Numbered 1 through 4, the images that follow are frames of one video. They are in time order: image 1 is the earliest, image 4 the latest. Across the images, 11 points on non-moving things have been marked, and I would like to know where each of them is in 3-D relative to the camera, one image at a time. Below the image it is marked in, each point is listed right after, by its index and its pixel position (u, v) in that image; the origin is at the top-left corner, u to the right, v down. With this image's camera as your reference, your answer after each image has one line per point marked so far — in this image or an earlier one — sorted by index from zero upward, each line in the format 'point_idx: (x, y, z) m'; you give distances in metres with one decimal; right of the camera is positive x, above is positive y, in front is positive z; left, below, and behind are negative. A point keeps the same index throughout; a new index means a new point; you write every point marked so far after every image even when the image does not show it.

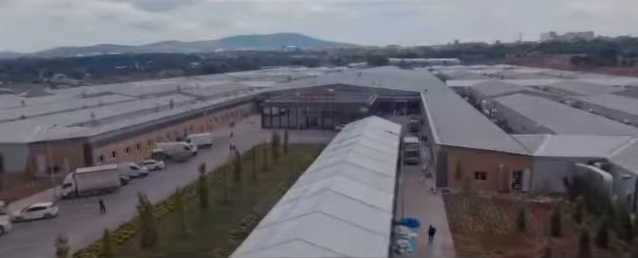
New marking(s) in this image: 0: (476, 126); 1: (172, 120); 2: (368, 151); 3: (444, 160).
0: (+5.8, +0.1, +14.0) m
1: (-7.4, +0.5, +19.2) m
2: (+1.5, -0.7, +11.8) m
3: (+3.6, -0.9, +11.0) m
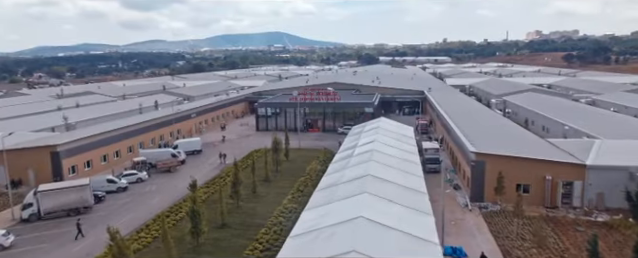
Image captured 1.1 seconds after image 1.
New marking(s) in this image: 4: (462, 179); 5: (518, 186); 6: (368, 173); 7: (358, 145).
0: (+6.0, 0.0, +12.4) m
1: (-7.3, +0.3, +17.2) m
2: (+1.9, -0.8, +10.1) m
3: (+4.0, -1.0, +9.4) m
4: (+4.0, -1.4, +10.7) m
5: (+4.8, -1.4, +9.2) m
6: (+1.1, -1.0, +8.6) m
7: (+1.3, -0.5, +12.2) m
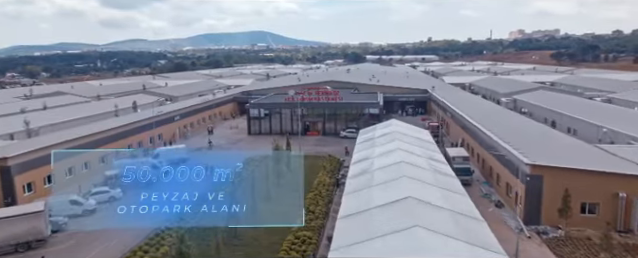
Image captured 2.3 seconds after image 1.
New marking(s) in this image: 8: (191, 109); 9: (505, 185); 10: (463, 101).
0: (+6.3, -0.1, +10.7) m
1: (-7.3, +0.1, +15.0) m
2: (+2.2, -1.0, +8.3) m
3: (+4.4, -1.2, +7.6) m
4: (+4.4, -1.5, +9.0) m
5: (+5.2, -1.5, +7.5) m
6: (+1.5, -1.2, +6.7) m
7: (+1.5, -0.7, +10.3) m
8: (-6.6, +1.0, +19.7) m
9: (+4.4, -1.3, +8.9) m
10: (+6.9, +1.3, +18.2) m
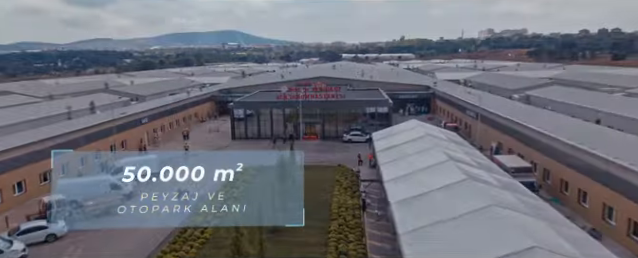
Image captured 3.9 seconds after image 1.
0: (+6.6, -0.1, +8.6) m
1: (-7.1, -0.1, +11.9) m
2: (+2.8, -1.0, +5.9) m
3: (+5.0, -1.2, +5.3) m
4: (+4.9, -1.6, +6.7) m
5: (+5.9, -1.5, +5.3) m
6: (+2.2, -1.2, +4.3) m
7: (+2.0, -0.7, +7.9) m
8: (-6.9, +0.8, +16.6) m
9: (+4.9, -1.4, +6.7) m
10: (+6.7, +1.3, +16.1) m
